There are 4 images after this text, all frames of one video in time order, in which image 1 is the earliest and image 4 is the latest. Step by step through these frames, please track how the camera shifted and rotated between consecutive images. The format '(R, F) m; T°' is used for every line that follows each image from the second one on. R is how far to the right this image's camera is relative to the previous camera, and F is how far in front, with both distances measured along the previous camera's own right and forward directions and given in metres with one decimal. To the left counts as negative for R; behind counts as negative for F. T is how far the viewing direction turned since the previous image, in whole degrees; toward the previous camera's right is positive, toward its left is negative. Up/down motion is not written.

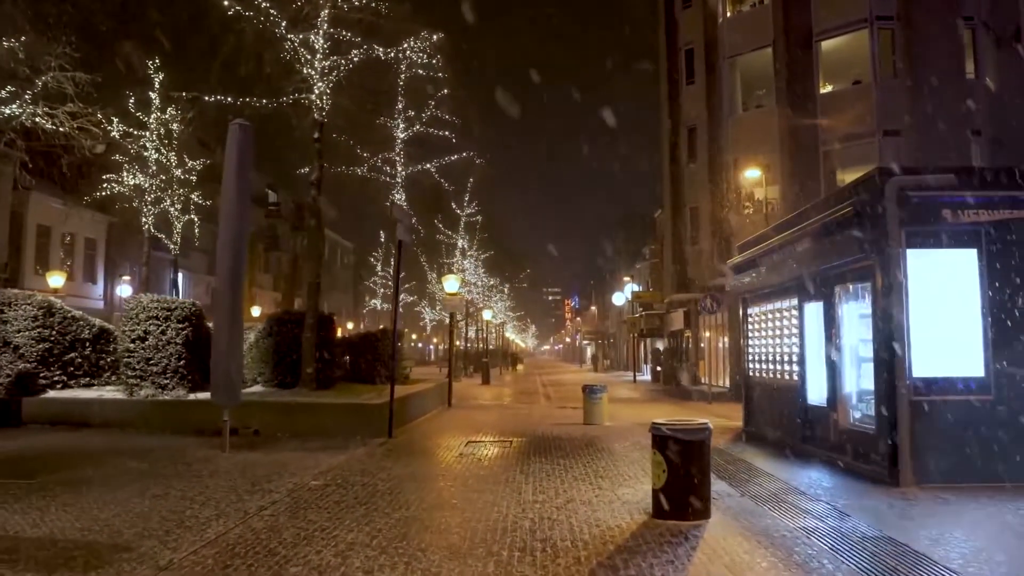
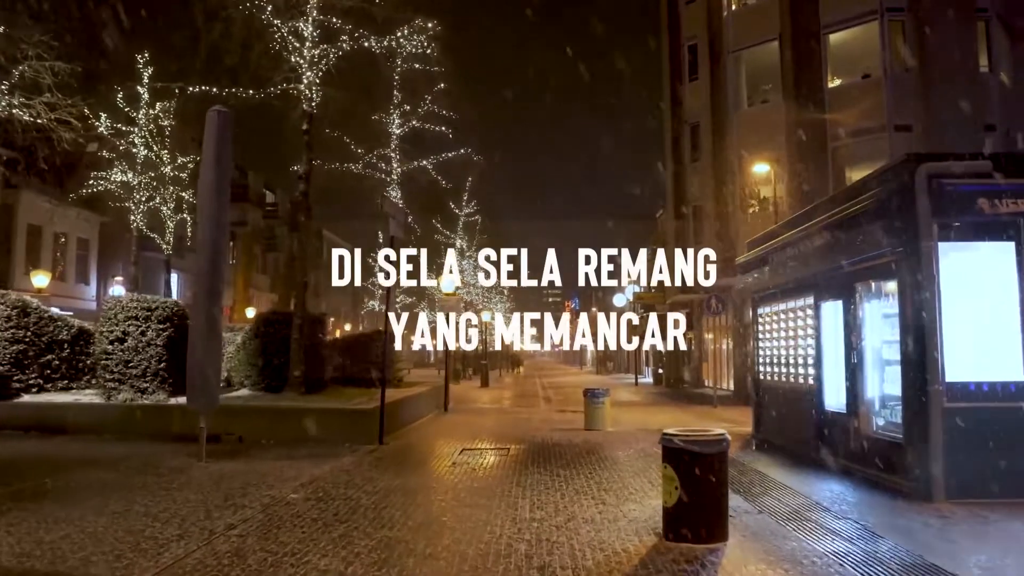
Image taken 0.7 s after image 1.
(0.0, +0.8) m; 0°
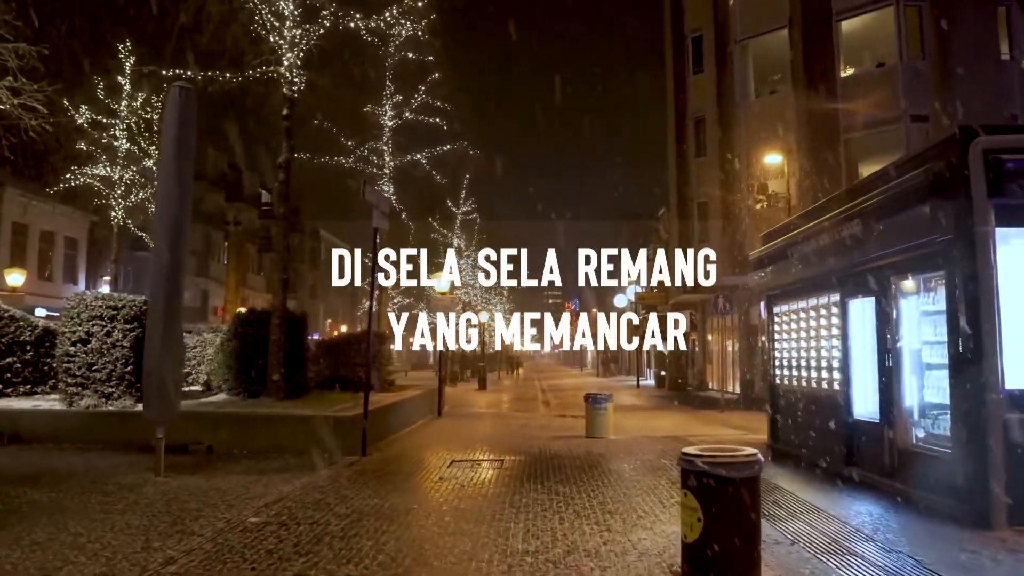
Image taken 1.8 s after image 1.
(+0.1, +1.2) m; 0°
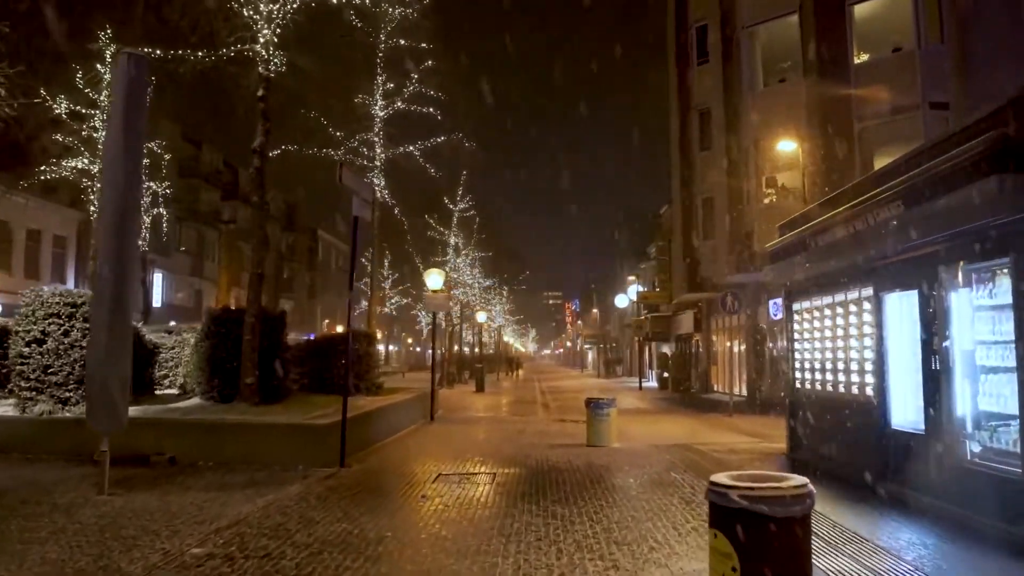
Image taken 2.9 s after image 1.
(+0.1, +1.2) m; 0°
